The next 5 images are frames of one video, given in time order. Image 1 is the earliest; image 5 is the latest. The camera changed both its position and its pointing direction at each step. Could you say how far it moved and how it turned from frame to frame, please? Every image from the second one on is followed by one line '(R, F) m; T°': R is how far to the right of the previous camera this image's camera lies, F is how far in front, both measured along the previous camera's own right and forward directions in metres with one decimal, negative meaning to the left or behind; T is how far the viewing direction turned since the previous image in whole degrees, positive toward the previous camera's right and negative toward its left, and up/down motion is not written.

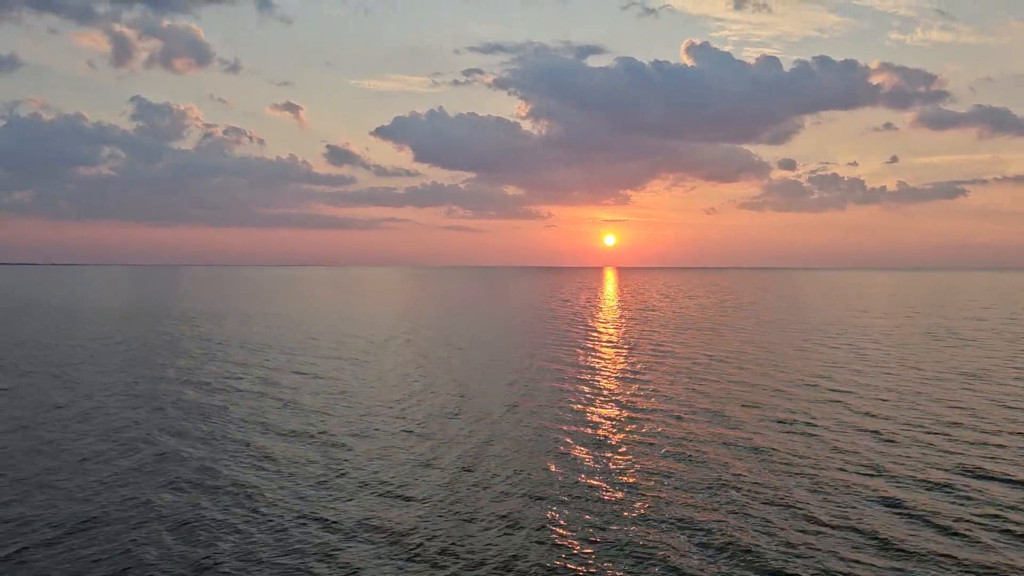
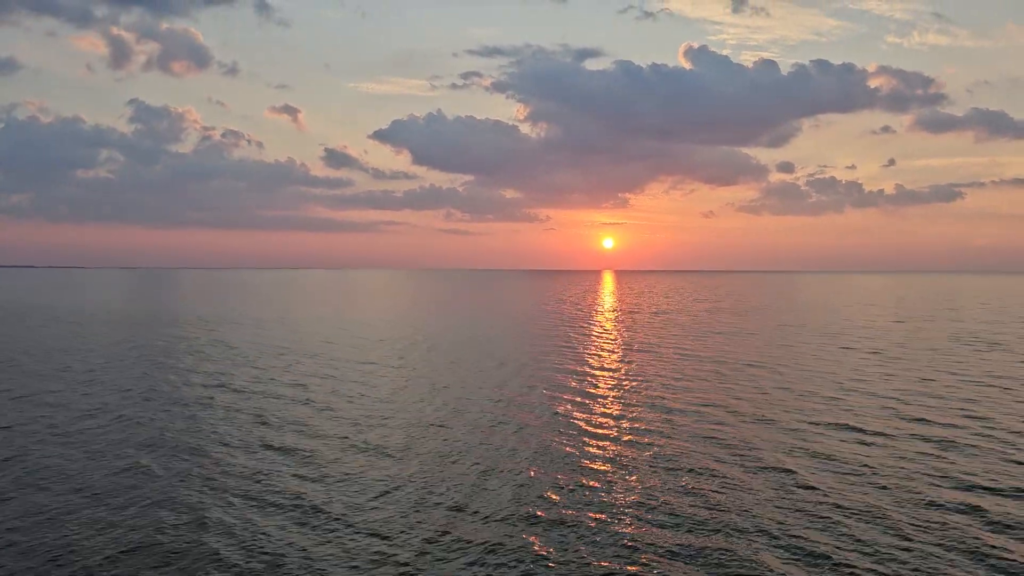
(-0.9, -0.3) m; 0°
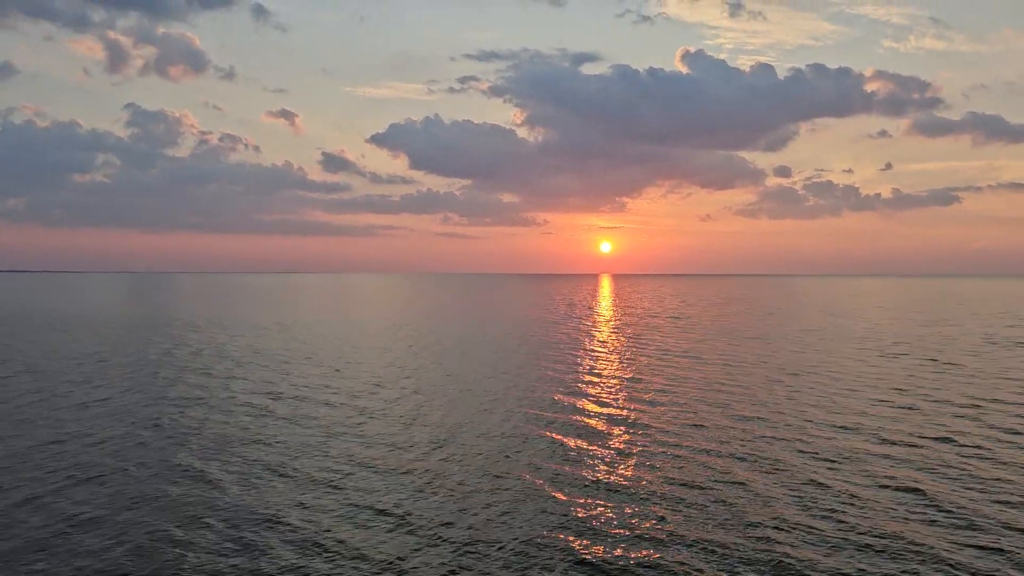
(-0.5, +0.9) m; 0°
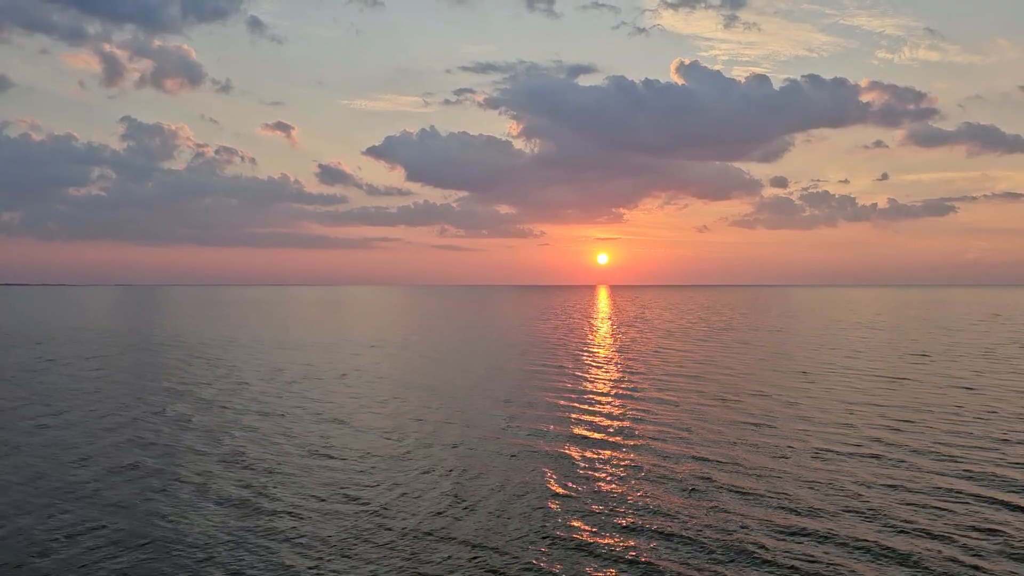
(-0.2, +1.8) m; 0°
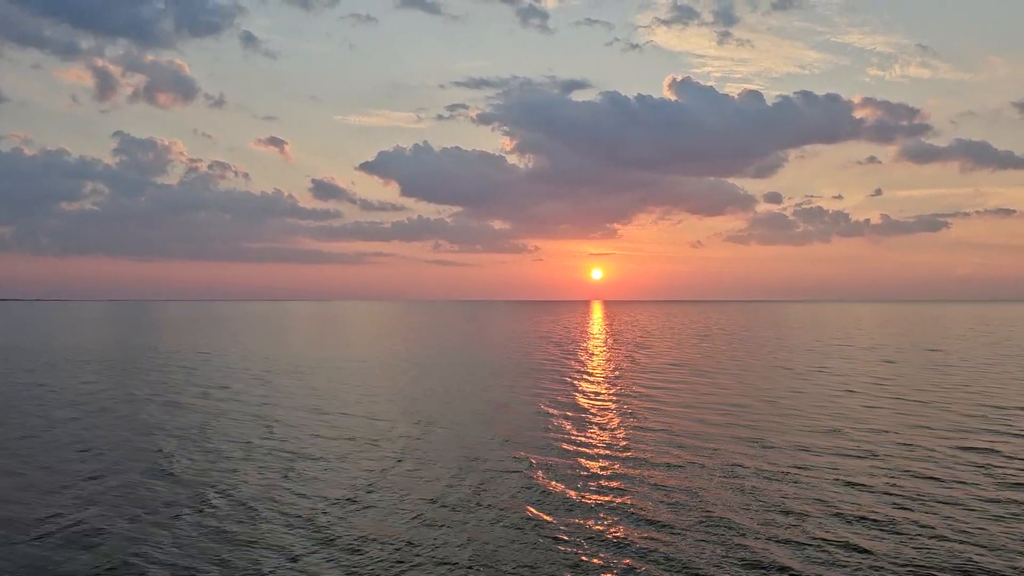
(-0.1, +2.9) m; 0°
